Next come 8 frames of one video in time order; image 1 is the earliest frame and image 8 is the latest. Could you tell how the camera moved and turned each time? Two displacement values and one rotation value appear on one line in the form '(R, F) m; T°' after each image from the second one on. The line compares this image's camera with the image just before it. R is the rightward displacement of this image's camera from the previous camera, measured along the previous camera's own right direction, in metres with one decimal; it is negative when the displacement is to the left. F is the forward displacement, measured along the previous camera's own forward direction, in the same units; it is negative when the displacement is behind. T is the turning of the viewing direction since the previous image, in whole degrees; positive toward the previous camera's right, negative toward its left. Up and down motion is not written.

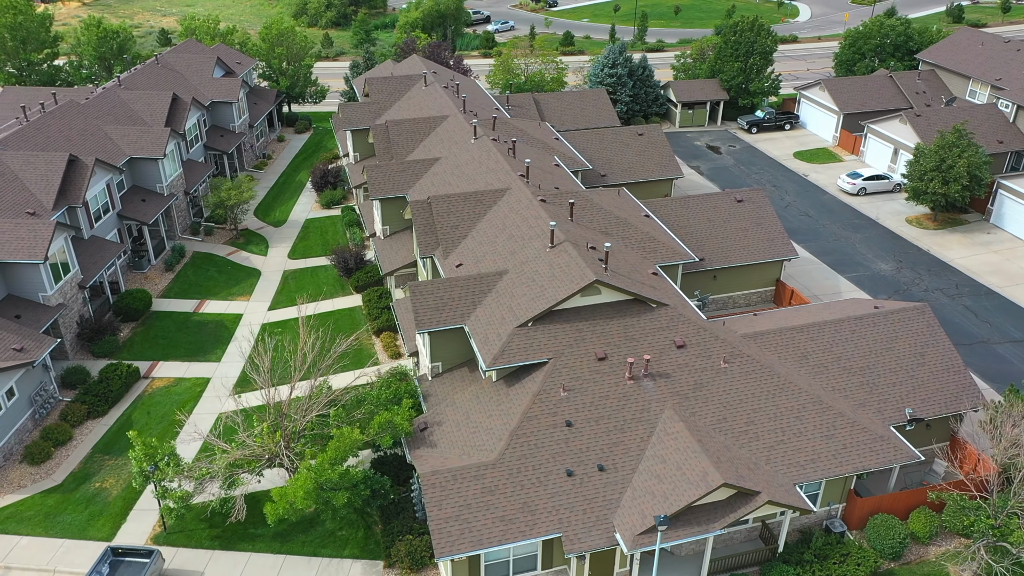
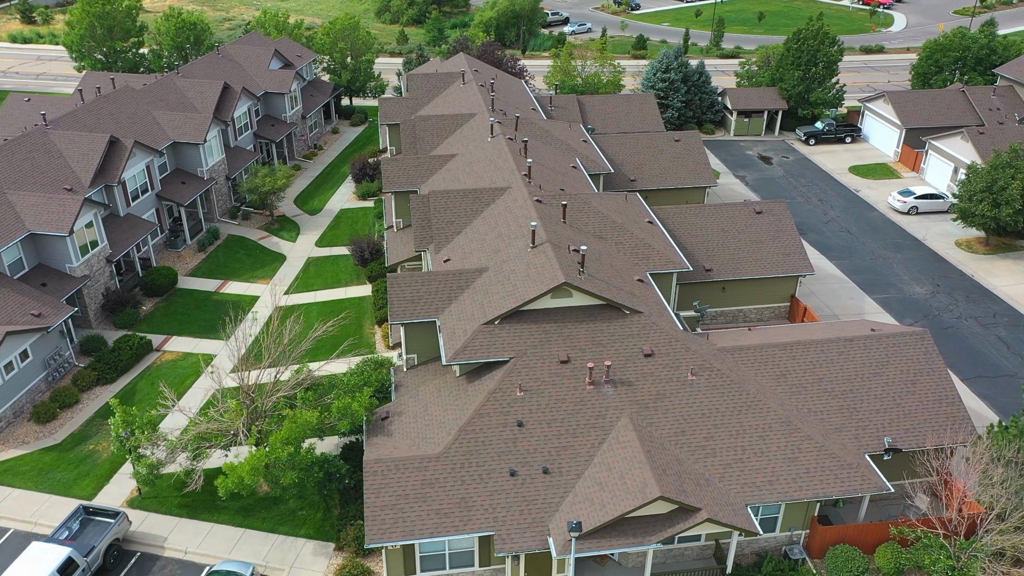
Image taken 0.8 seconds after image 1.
(+3.9, +0.1) m; -6°
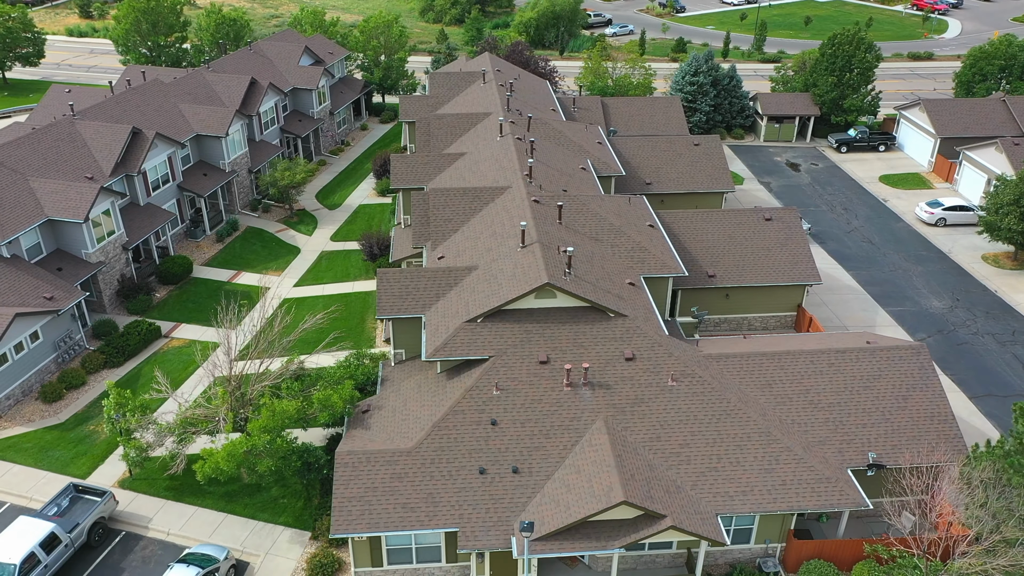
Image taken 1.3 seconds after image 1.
(+2.1, 0.0) m; -3°
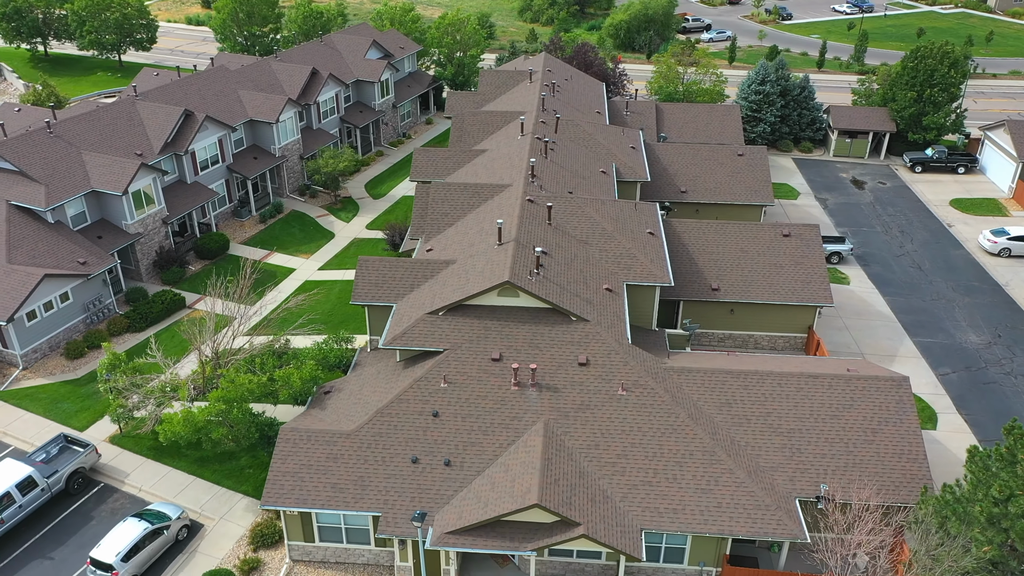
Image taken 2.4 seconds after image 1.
(+4.8, +0.2) m; -8°
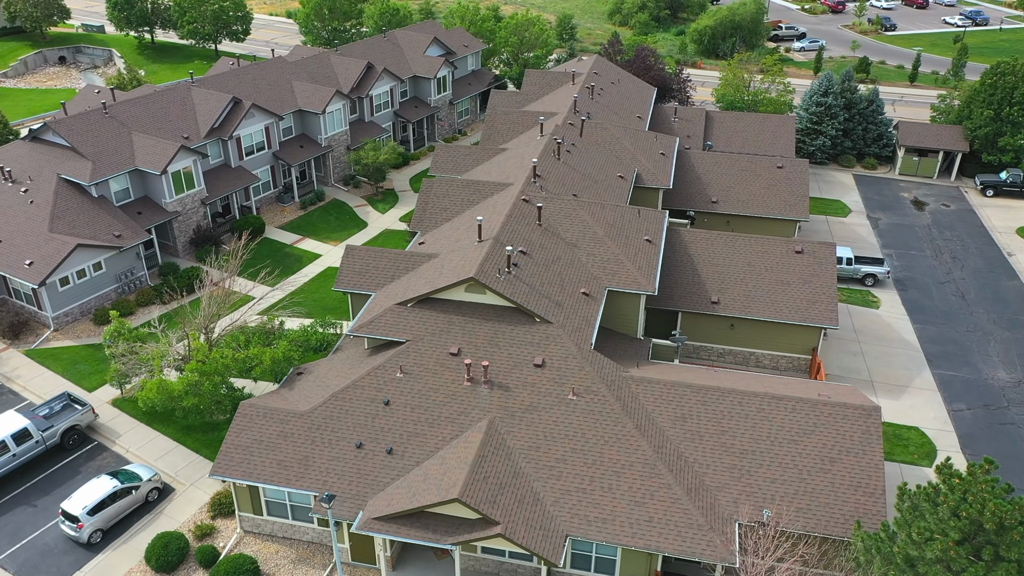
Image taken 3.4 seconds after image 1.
(+4.4, +0.2) m; -7°
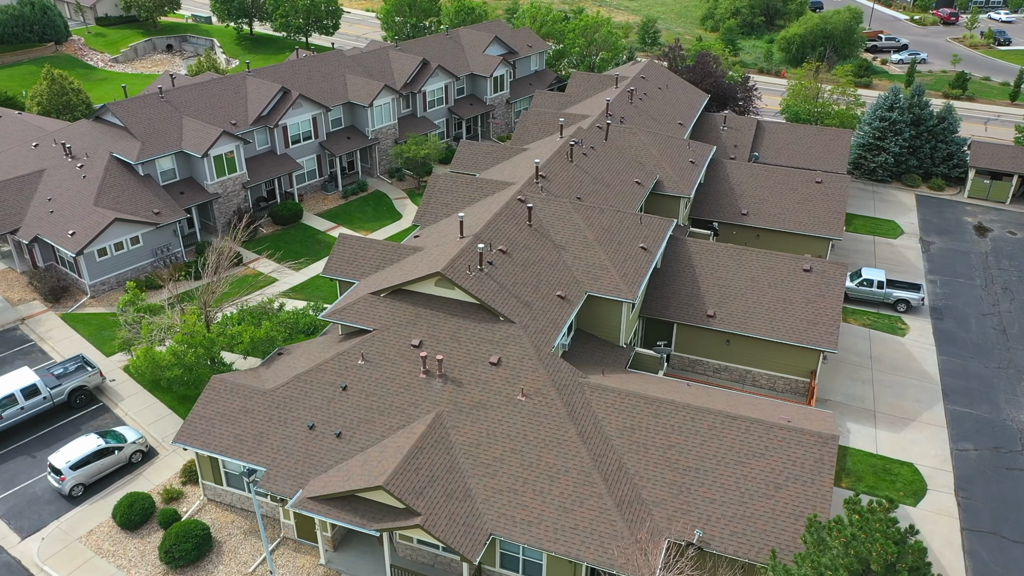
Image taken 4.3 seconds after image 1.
(+4.4, +0.2) m; -7°
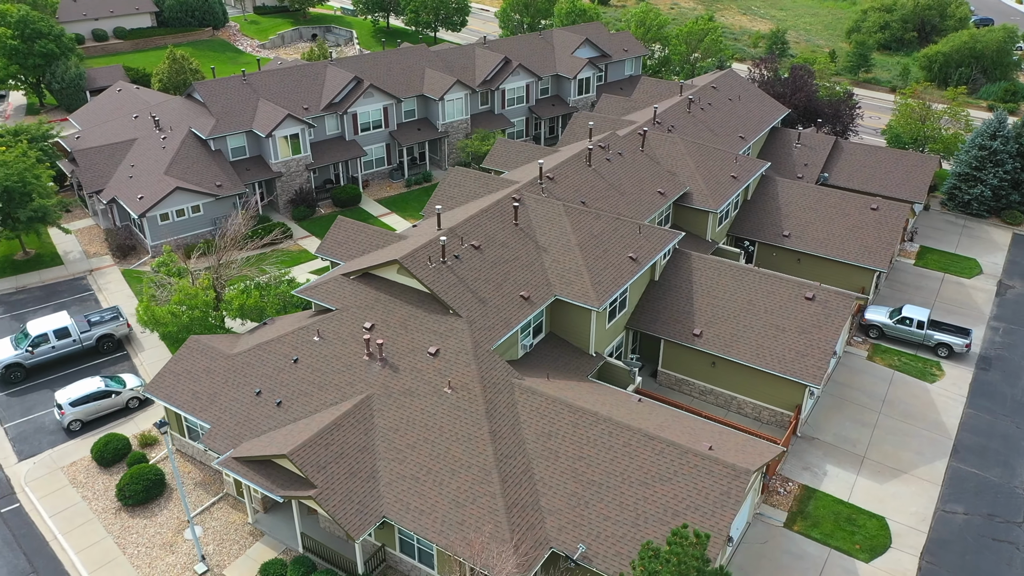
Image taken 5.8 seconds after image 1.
(+6.5, +0.5) m; -11°
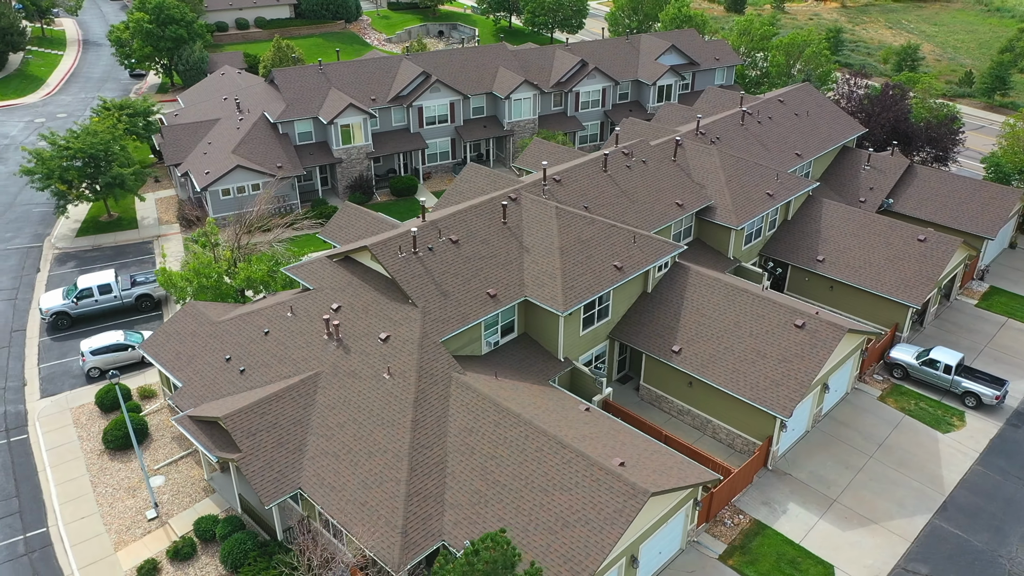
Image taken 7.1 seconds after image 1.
(+6.1, +0.4) m; -10°
